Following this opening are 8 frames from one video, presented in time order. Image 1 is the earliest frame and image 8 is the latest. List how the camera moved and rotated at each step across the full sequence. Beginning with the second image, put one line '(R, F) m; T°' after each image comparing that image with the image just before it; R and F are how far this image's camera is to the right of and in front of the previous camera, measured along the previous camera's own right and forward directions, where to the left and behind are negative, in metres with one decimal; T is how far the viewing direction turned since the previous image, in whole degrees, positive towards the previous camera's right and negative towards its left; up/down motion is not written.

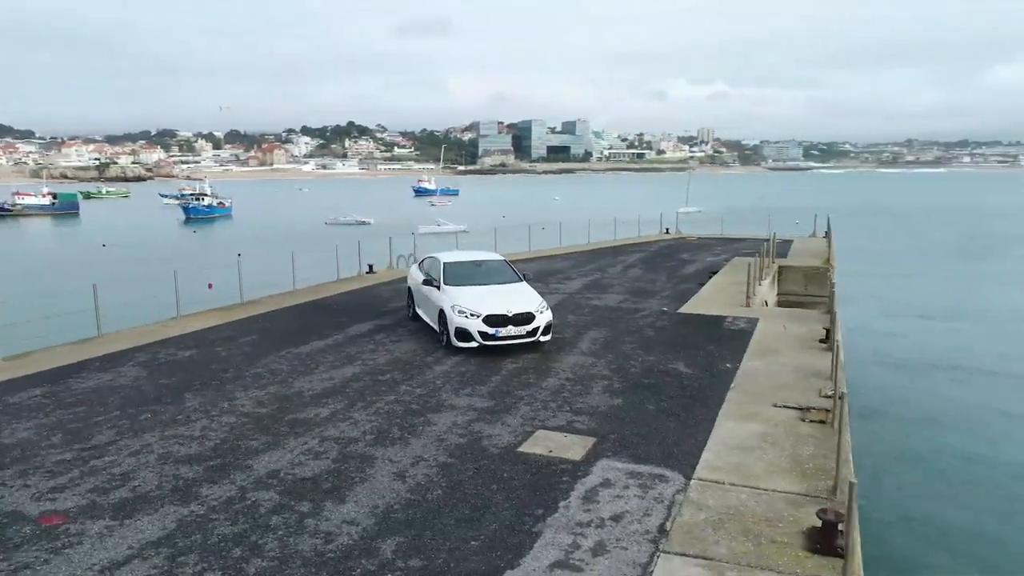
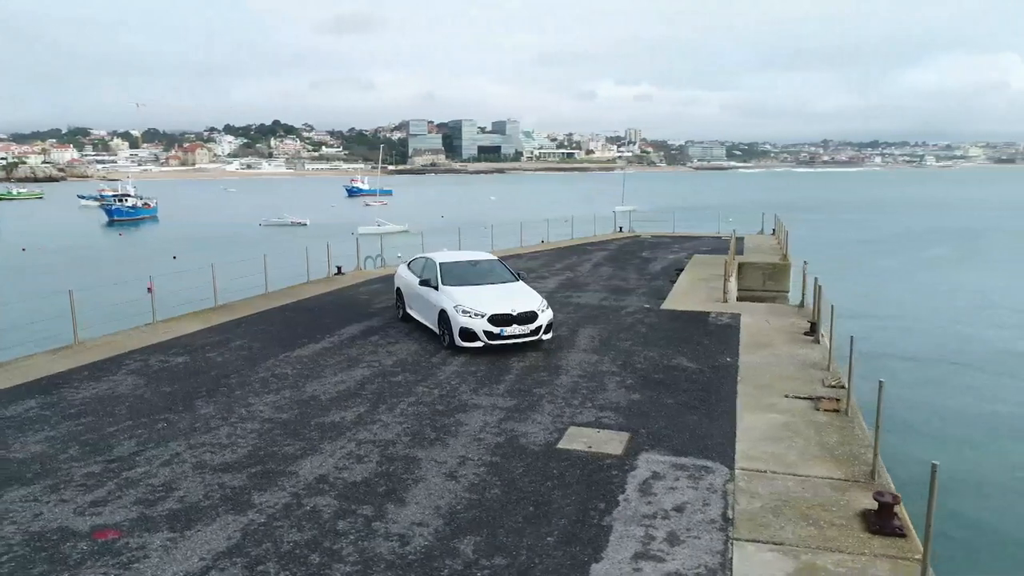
(-1.1, 0.0) m; +5°
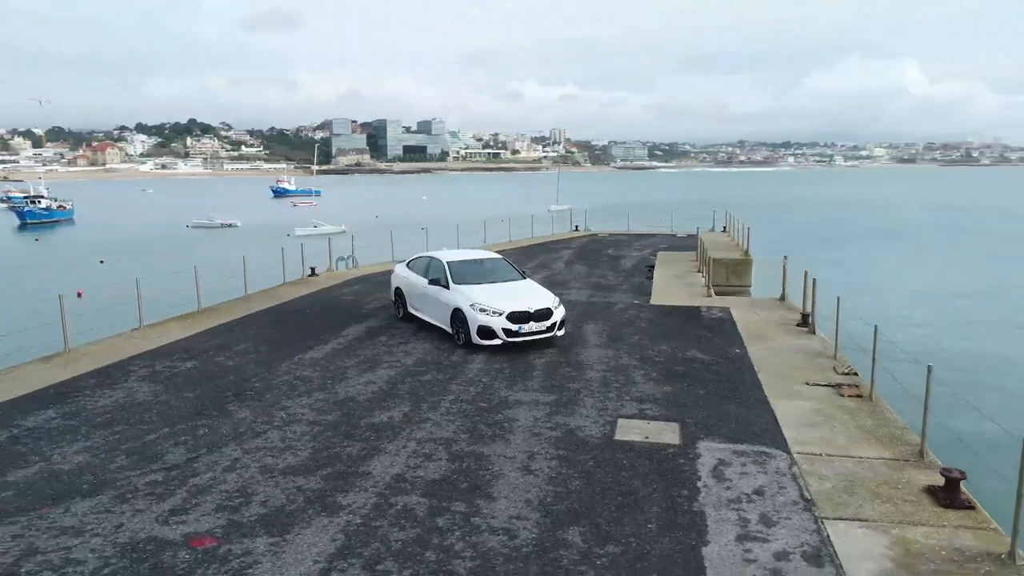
(-1.4, 0.0) m; +5°
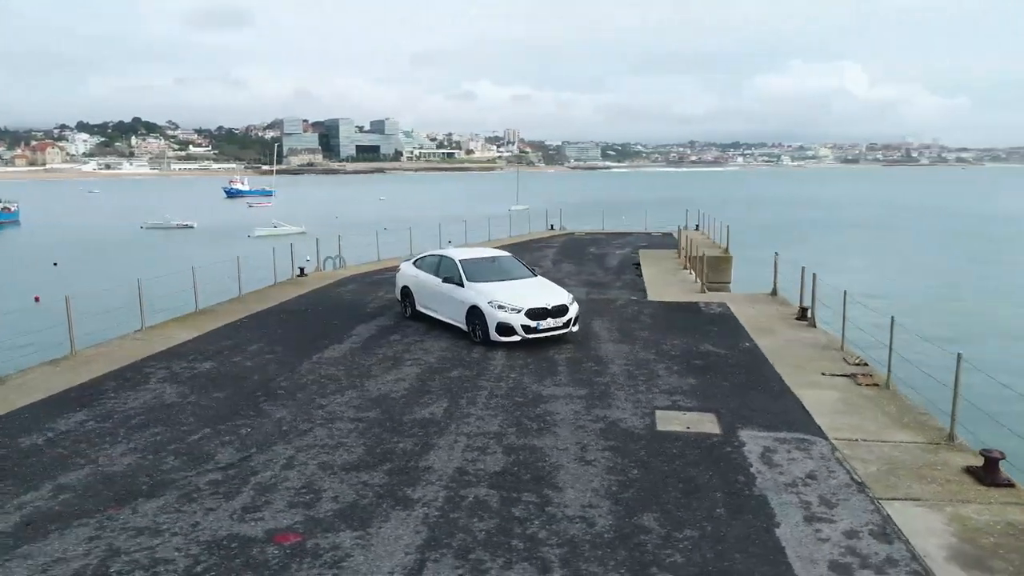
(-1.0, -0.1) m; +3°
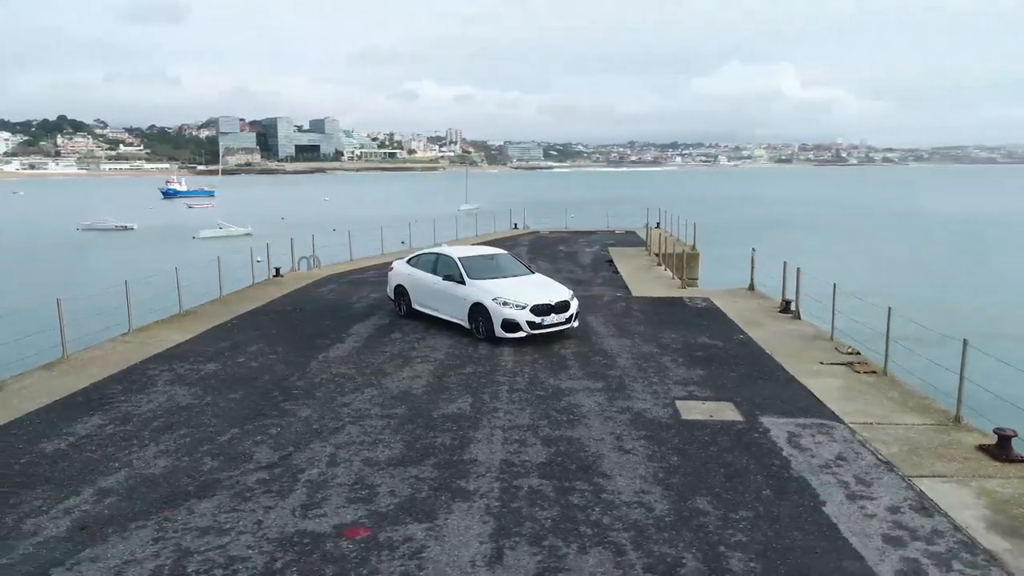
(-0.9, -0.1) m; +4°
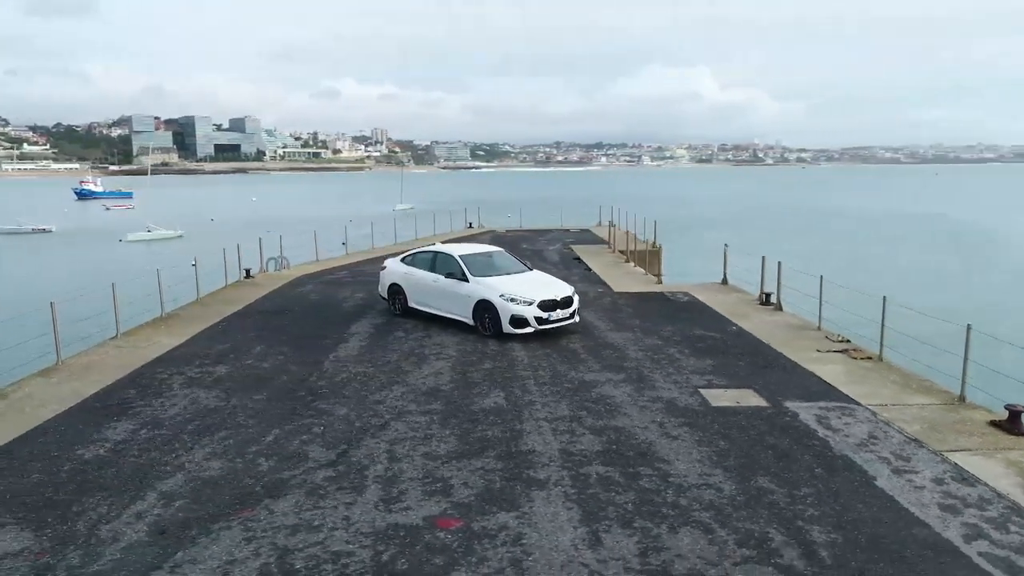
(-1.2, -0.1) m; +5°
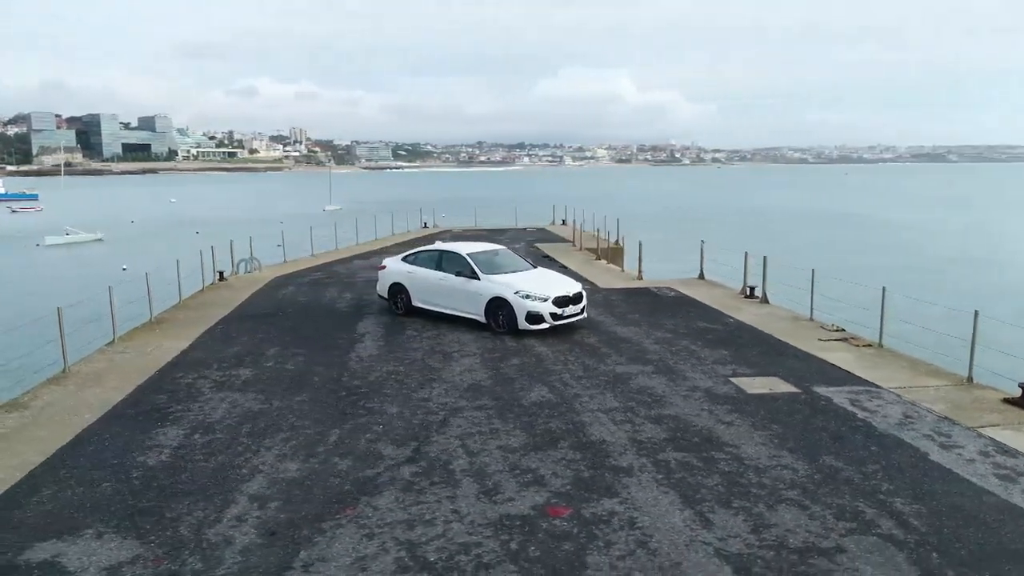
(-1.4, -0.1) m; +6°
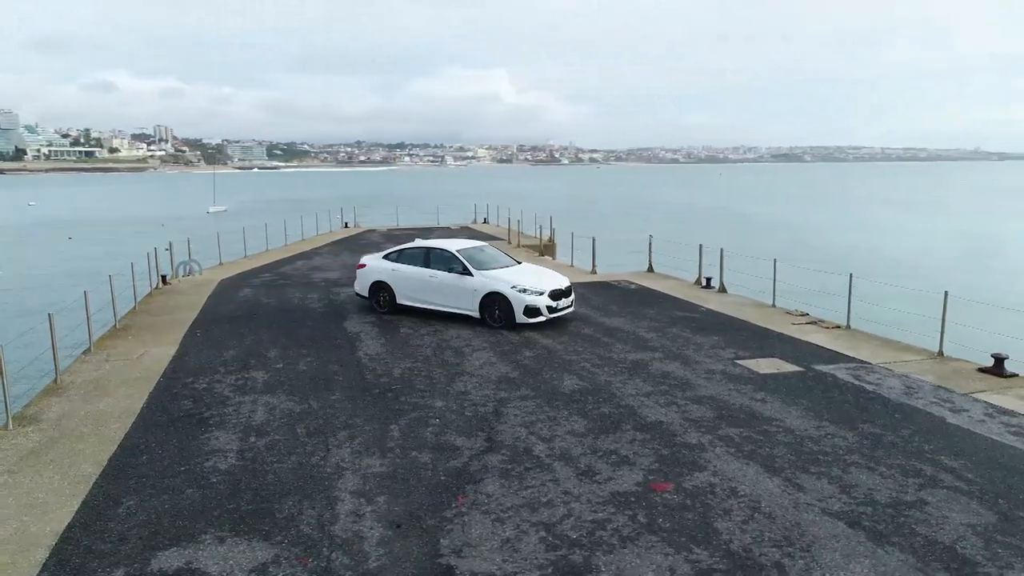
(-1.8, -0.1) m; +9°
